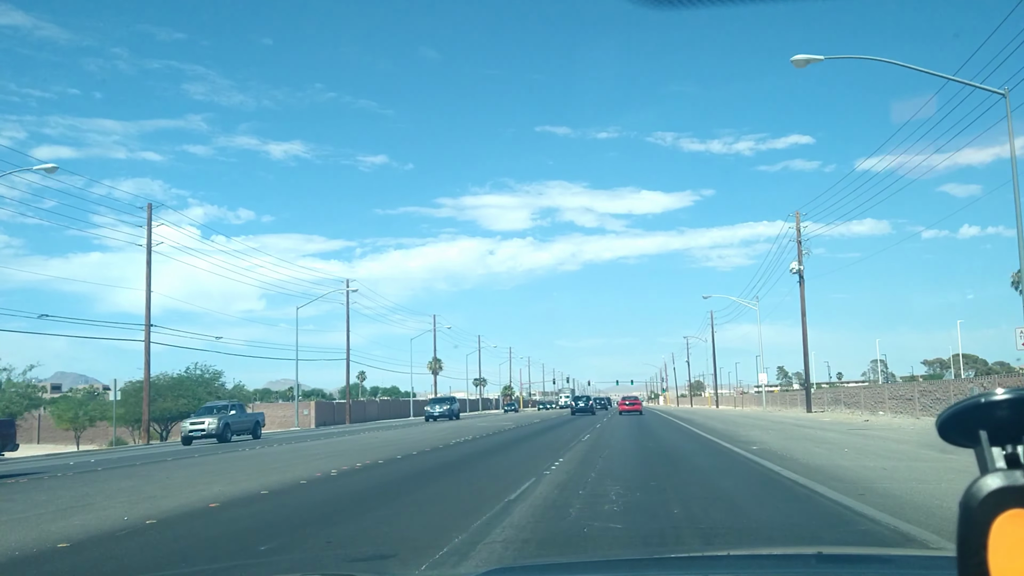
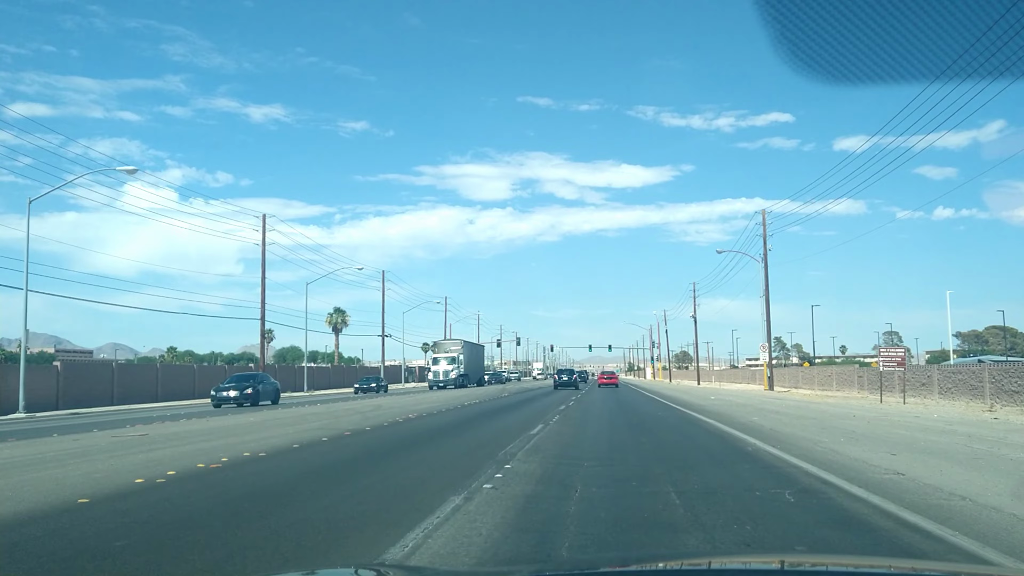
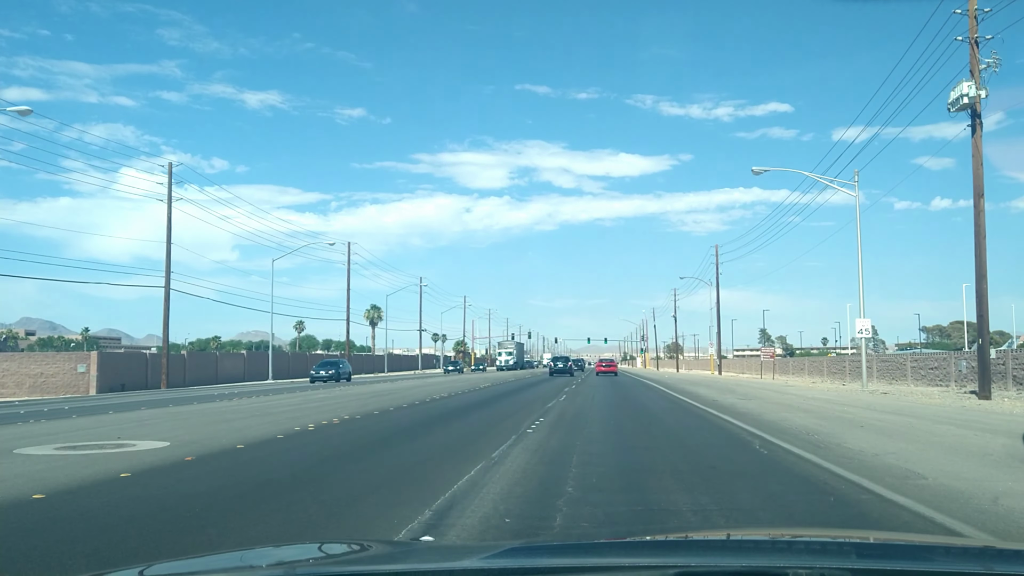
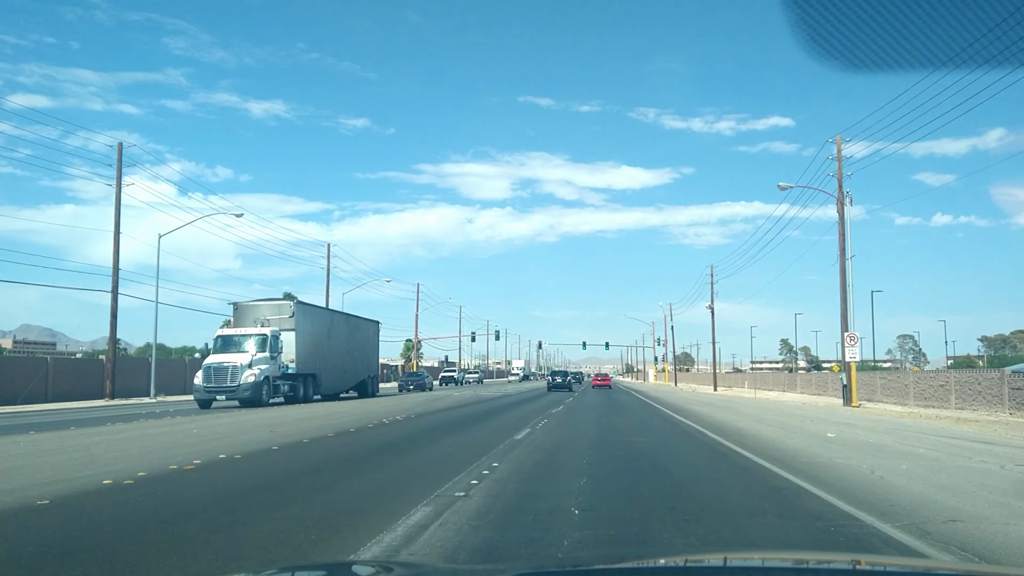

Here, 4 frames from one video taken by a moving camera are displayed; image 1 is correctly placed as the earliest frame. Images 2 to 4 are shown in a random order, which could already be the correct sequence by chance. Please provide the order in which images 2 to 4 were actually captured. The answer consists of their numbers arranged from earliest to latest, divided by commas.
3, 2, 4
